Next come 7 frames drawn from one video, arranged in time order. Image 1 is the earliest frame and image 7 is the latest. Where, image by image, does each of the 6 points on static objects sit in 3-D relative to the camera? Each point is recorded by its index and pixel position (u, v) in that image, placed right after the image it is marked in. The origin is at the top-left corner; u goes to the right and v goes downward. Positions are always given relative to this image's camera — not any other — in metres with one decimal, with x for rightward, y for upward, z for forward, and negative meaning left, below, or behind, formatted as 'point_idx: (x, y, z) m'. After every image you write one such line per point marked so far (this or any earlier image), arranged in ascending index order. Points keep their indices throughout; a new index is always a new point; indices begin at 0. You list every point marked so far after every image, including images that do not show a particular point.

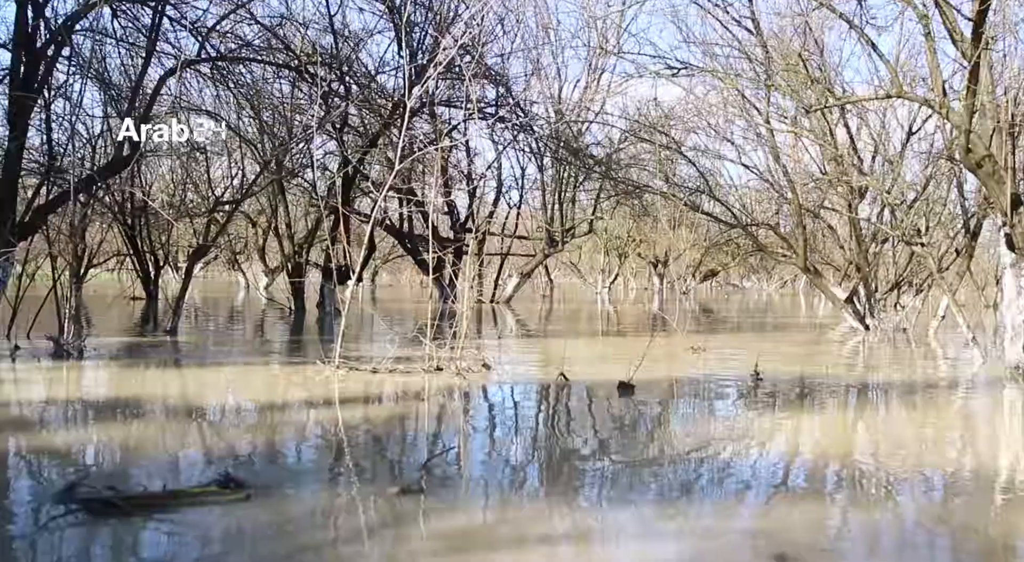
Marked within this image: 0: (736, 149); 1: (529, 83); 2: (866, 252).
0: (+3.7, +2.2, +19.1) m
1: (+0.3, +3.1, +17.7) m
2: (+4.9, +0.4, +15.9) m
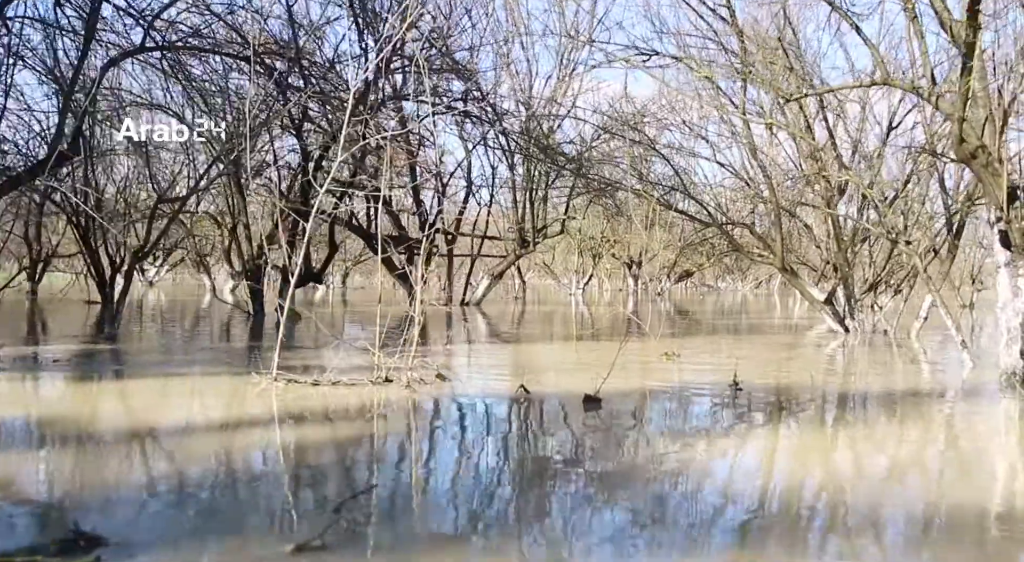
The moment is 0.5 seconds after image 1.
0: (+3.2, +2.2, +18.7) m
1: (-0.2, +3.1, +17.2) m
2: (+4.5, +0.4, +15.5) m
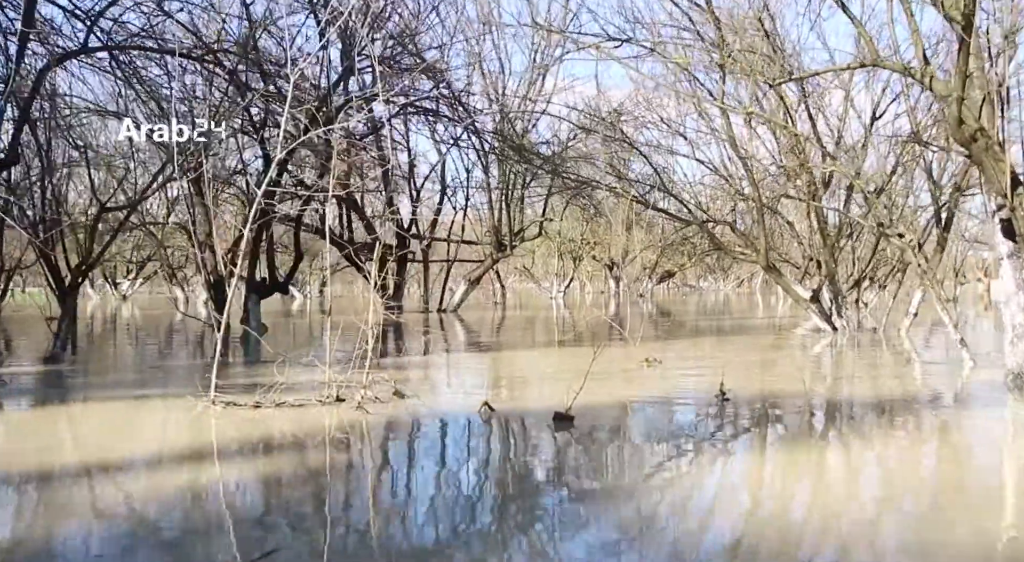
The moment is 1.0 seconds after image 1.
0: (+2.8, +2.2, +18.2) m
1: (-0.6, +3.0, +16.7) m
2: (+4.2, +0.4, +15.0) m
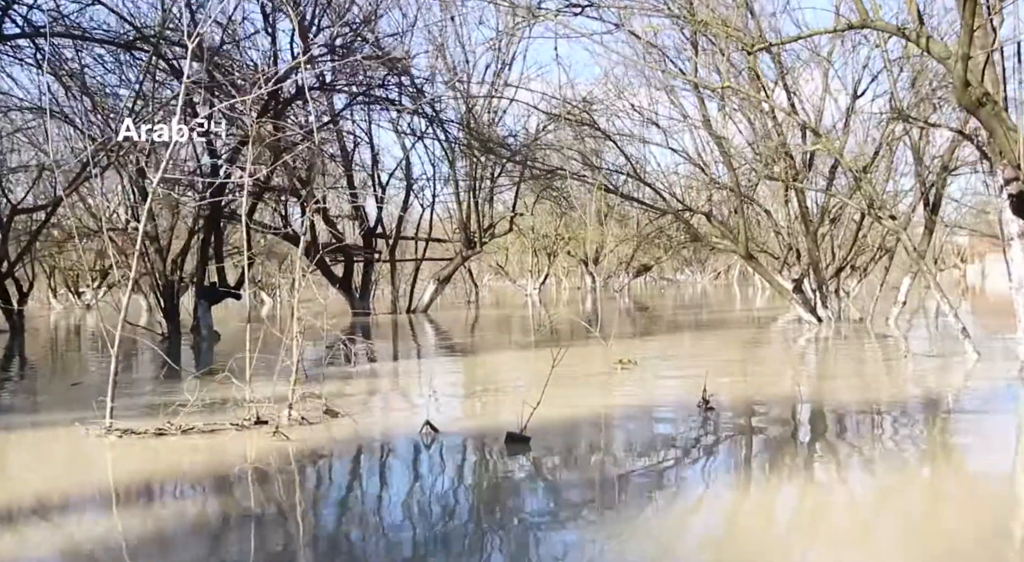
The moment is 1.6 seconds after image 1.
0: (+2.3, +2.3, +17.6) m
1: (-1.1, +3.0, +16.0) m
2: (+3.8, +0.5, +14.4) m
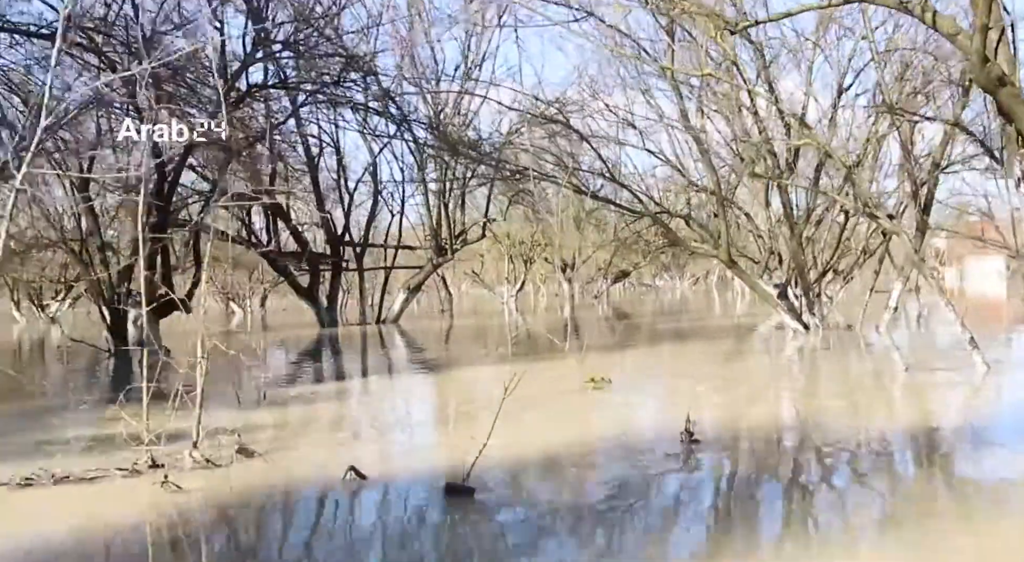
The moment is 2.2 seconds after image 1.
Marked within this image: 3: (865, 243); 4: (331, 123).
0: (+1.9, +2.2, +16.9) m
1: (-1.5, +2.9, +15.3) m
2: (+3.4, +0.5, +13.8) m
3: (+5.8, +0.6, +18.9) m
4: (-2.5, +2.2, +15.8) m
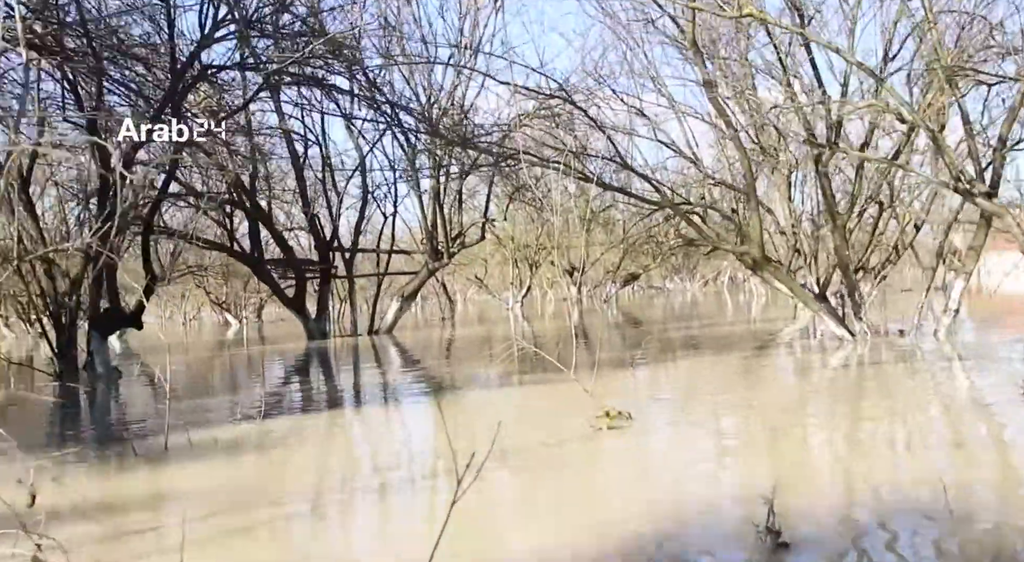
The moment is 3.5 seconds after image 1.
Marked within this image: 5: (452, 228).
0: (+1.9, +2.2, +15.5) m
1: (-1.6, +2.8, +13.9) m
2: (+3.4, +0.5, +12.3) m
3: (+5.8, +0.7, +17.4) m
4: (-2.5, +2.0, +14.4) m
5: (-1.0, +0.9, +19.1) m
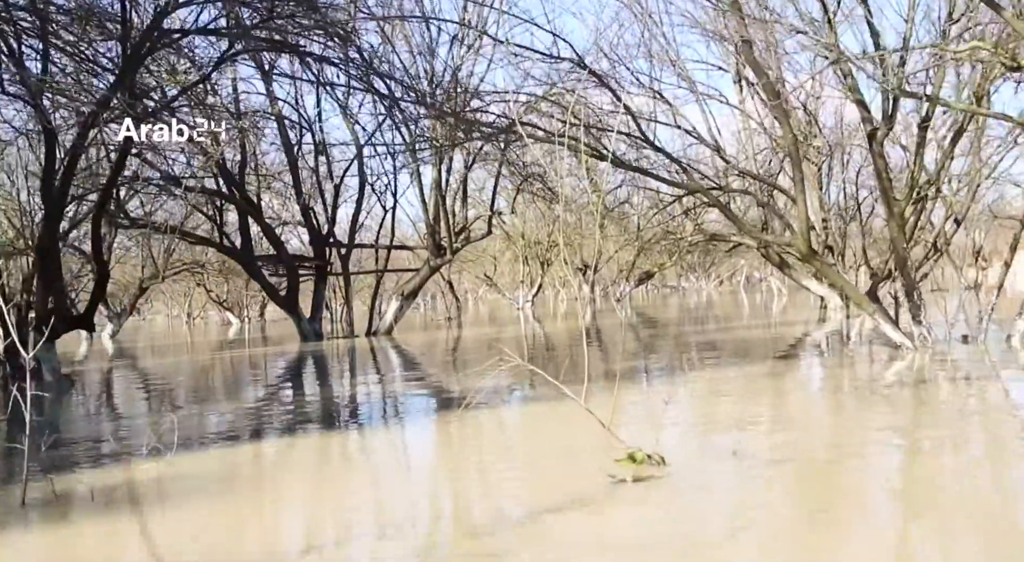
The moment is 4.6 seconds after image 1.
0: (+2.0, +2.2, +14.2) m
1: (-1.5, +2.8, +12.6) m
2: (+3.5, +0.5, +11.0) m
3: (+5.9, +0.7, +16.1) m
4: (-2.4, +2.1, +13.2) m
5: (-0.8, +0.9, +17.8) m
